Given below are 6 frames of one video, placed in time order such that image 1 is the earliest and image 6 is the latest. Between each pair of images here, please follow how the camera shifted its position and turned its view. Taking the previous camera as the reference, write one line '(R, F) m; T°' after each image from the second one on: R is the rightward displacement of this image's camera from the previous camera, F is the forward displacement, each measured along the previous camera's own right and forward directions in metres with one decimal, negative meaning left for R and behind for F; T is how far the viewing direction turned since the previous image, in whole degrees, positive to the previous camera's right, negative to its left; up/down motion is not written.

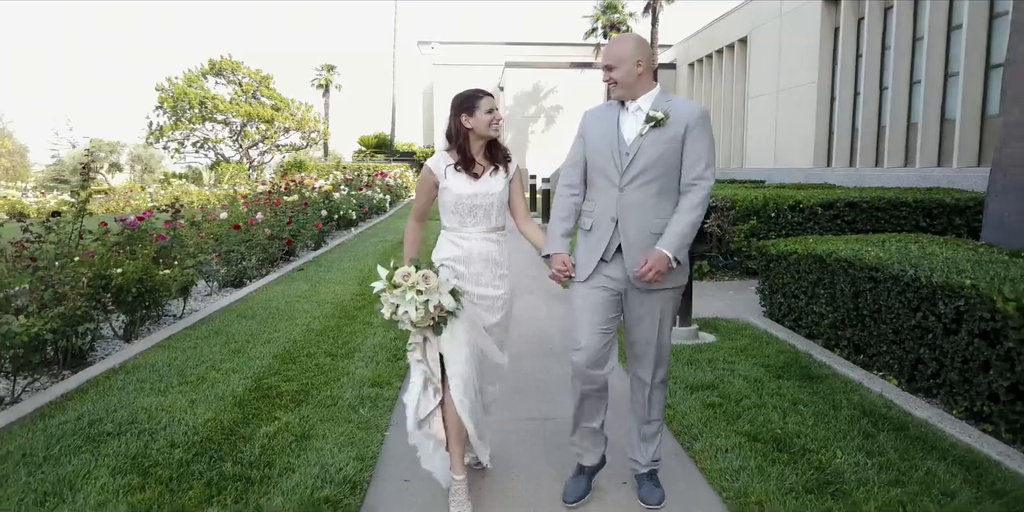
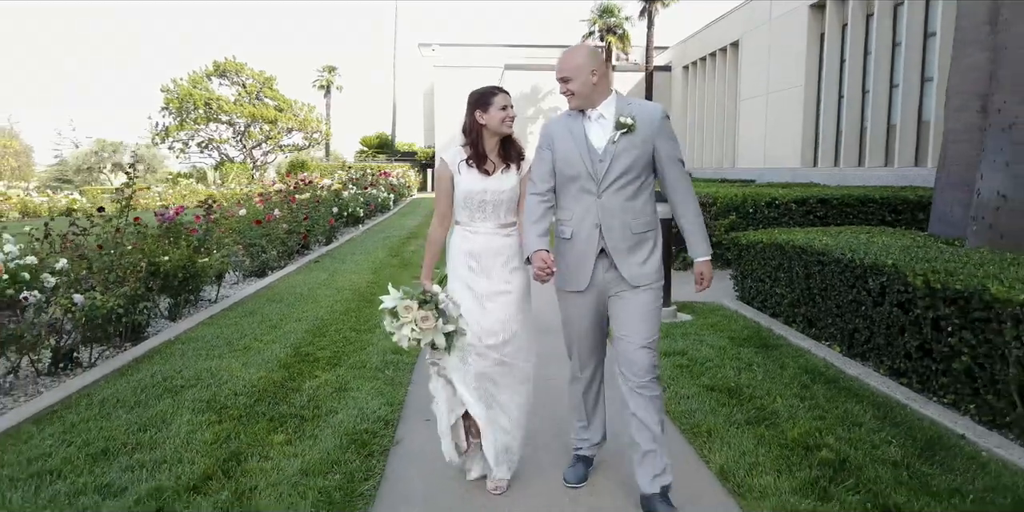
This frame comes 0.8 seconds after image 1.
(0.0, -0.8) m; 0°
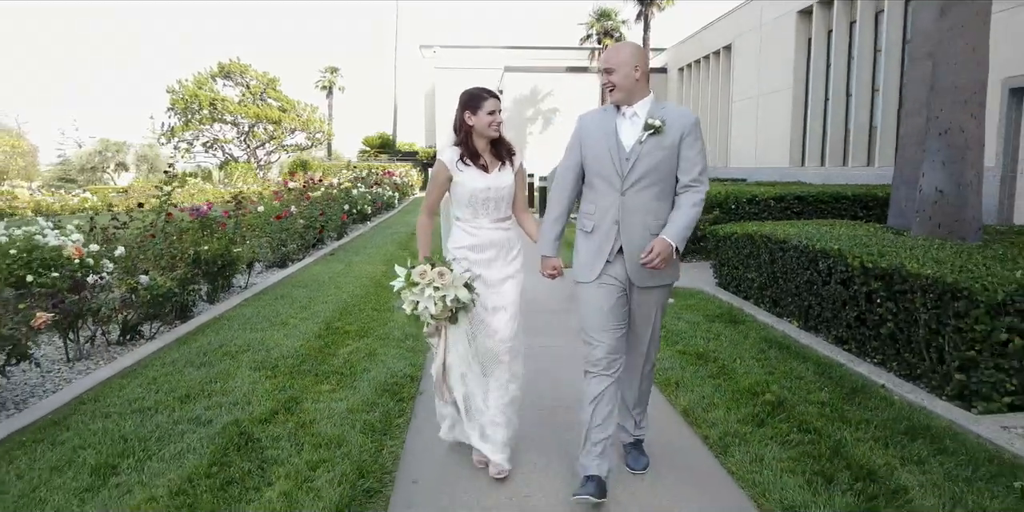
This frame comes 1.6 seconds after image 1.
(0.0, -0.8) m; 0°
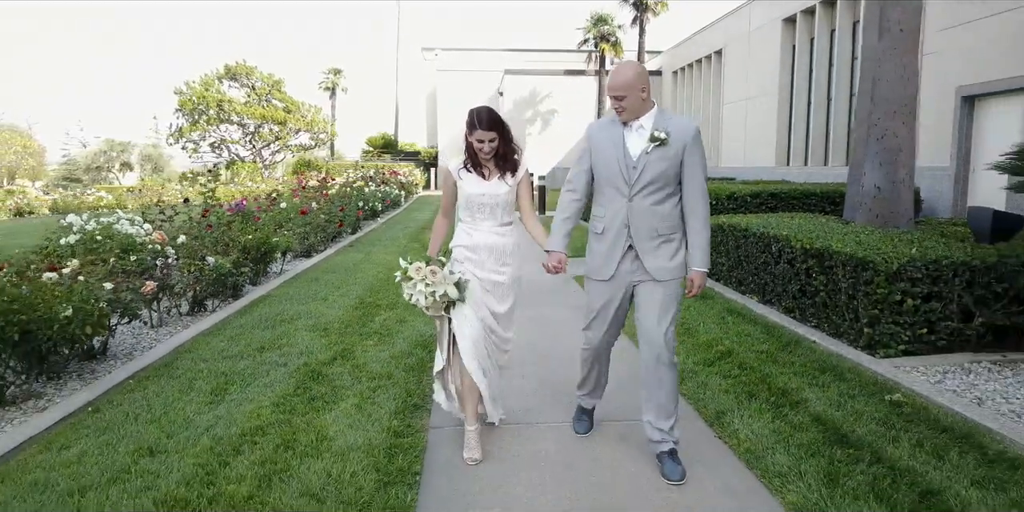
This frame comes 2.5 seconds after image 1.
(0.0, -1.1) m; 0°
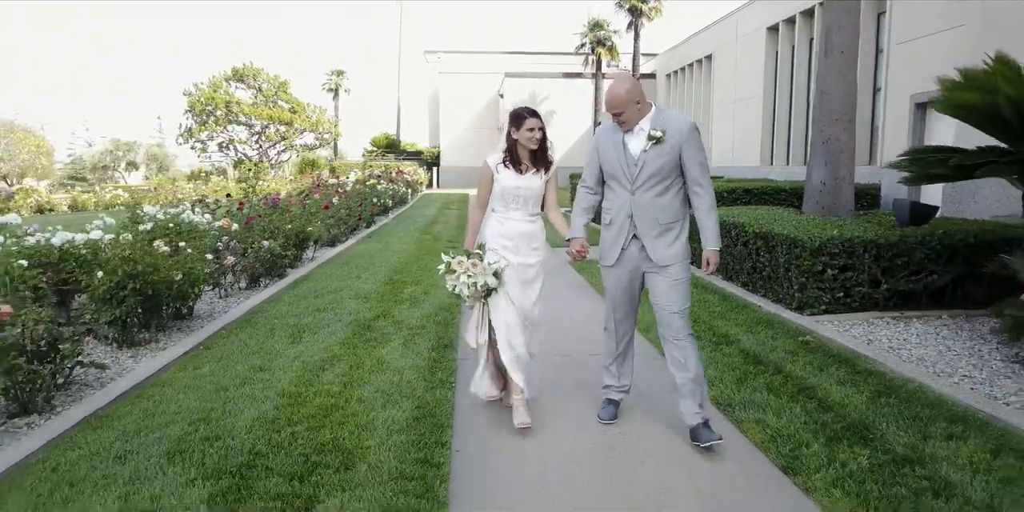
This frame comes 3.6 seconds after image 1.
(0.0, -1.3) m; 0°
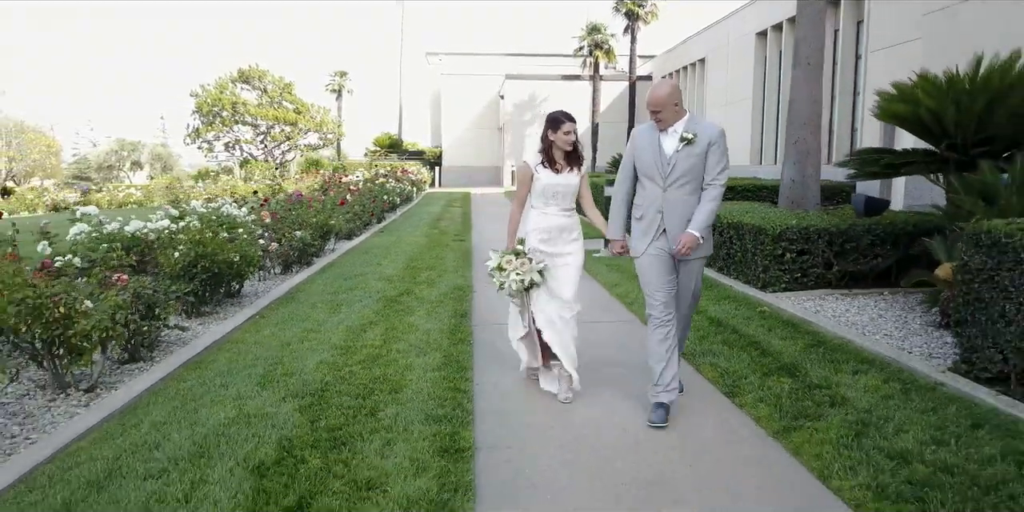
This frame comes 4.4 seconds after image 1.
(0.0, -1.0) m; 0°
